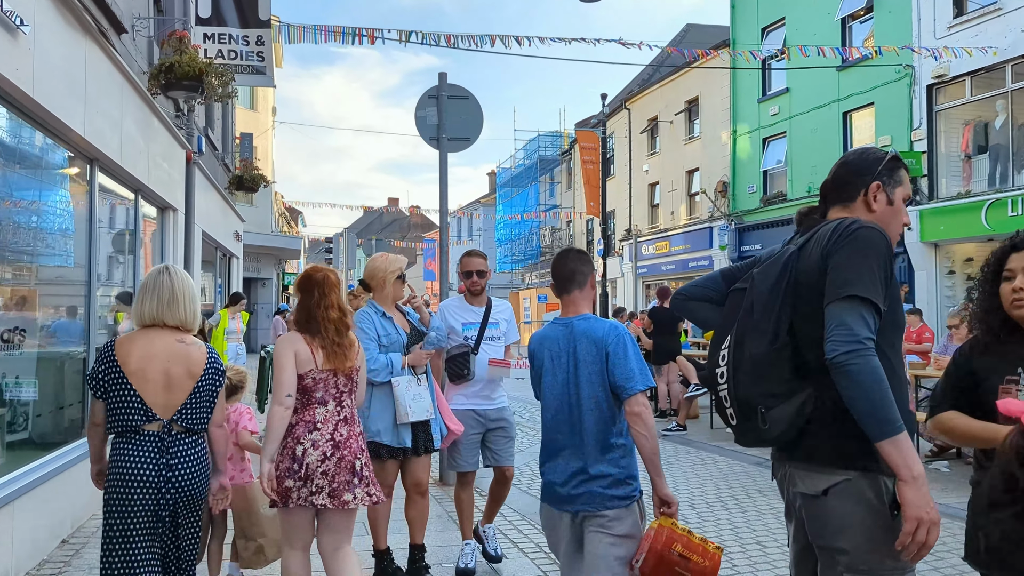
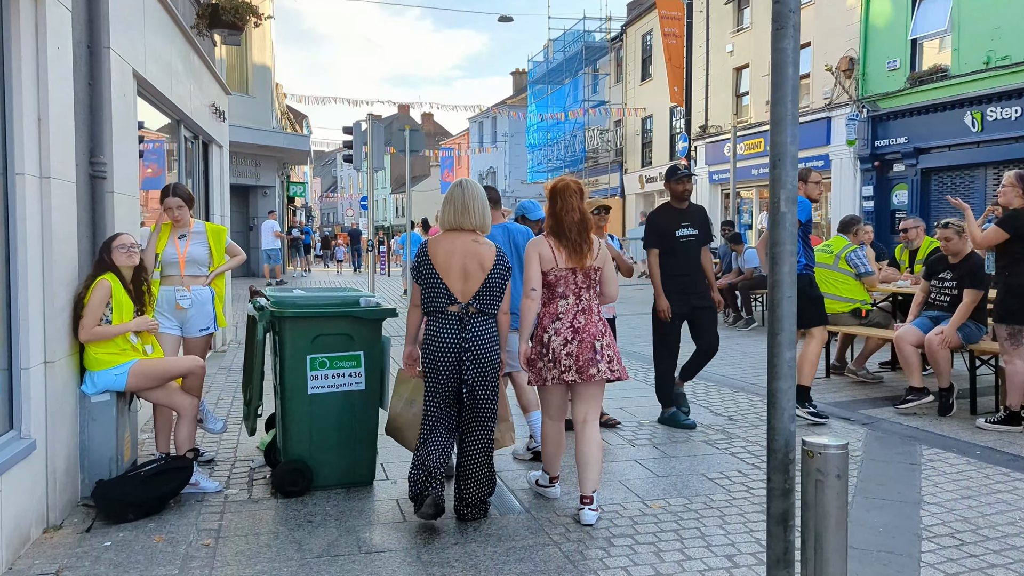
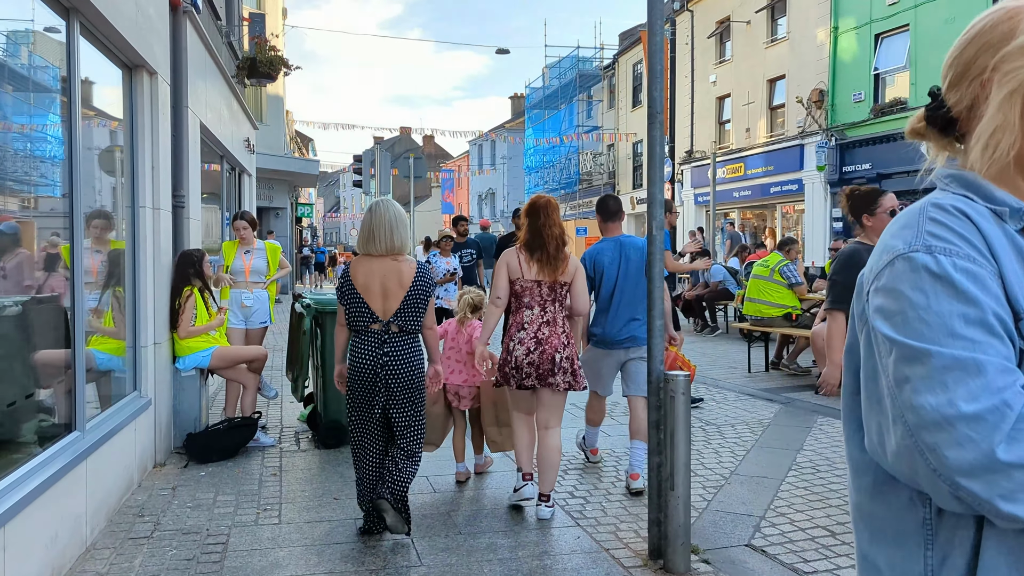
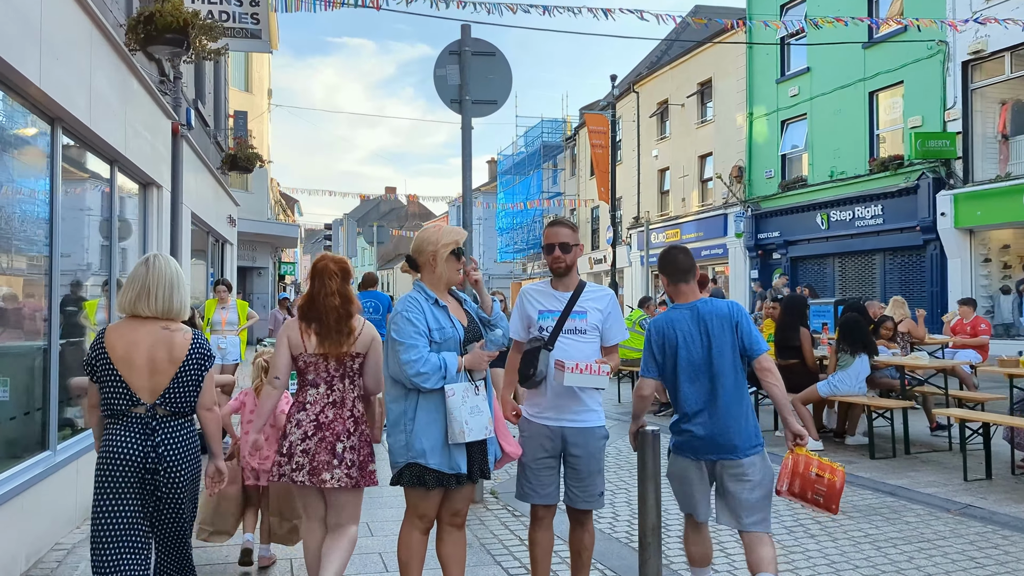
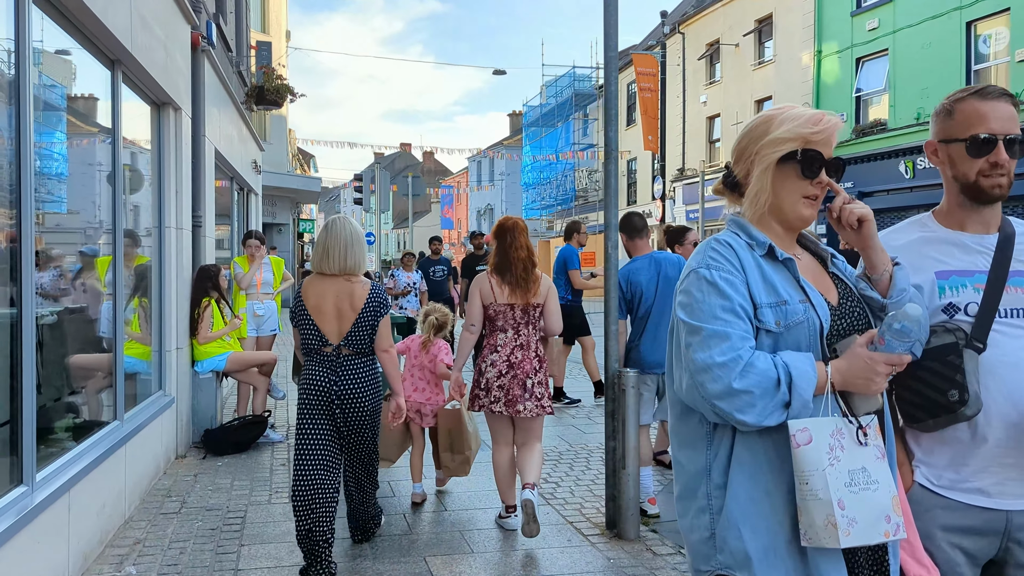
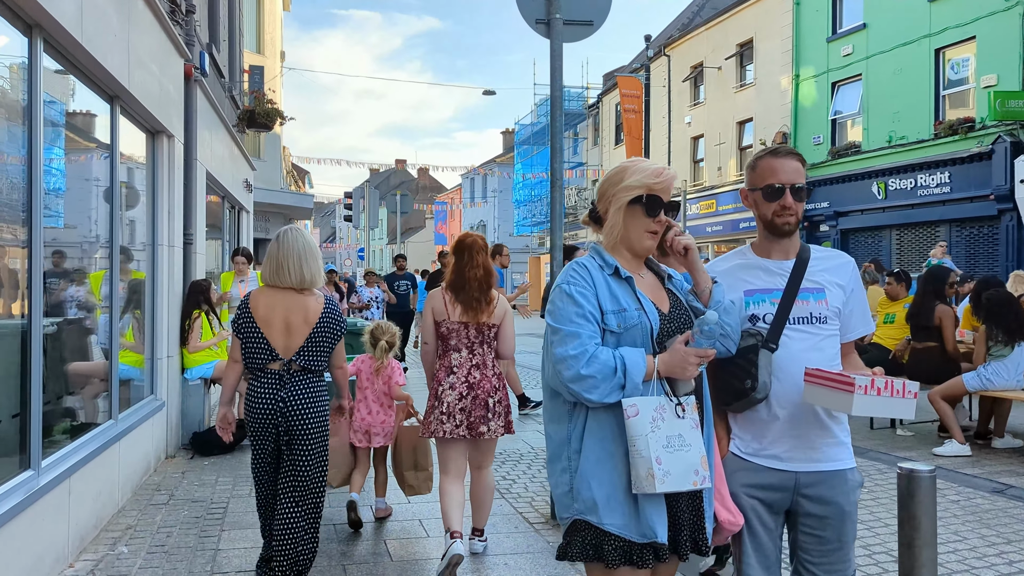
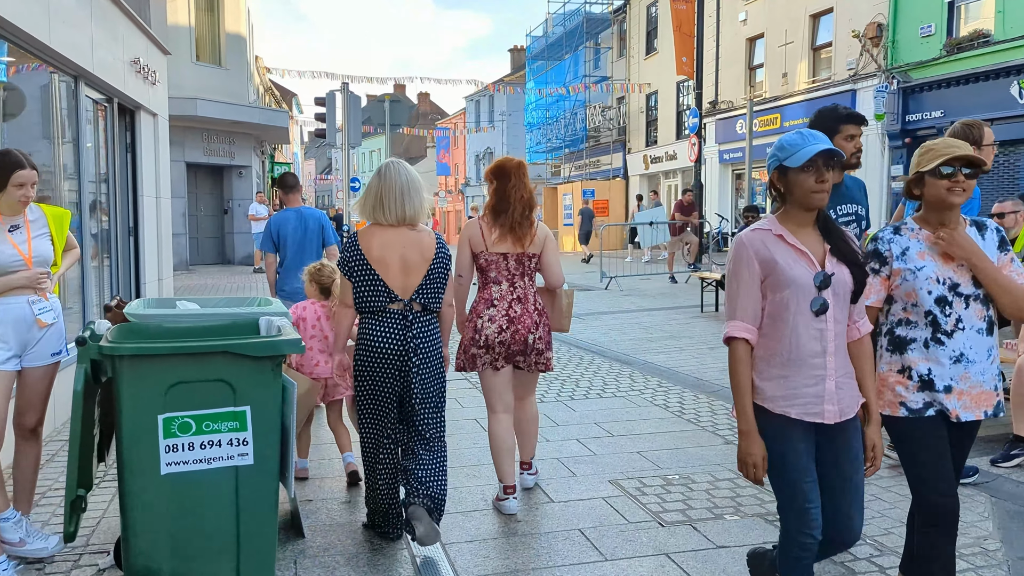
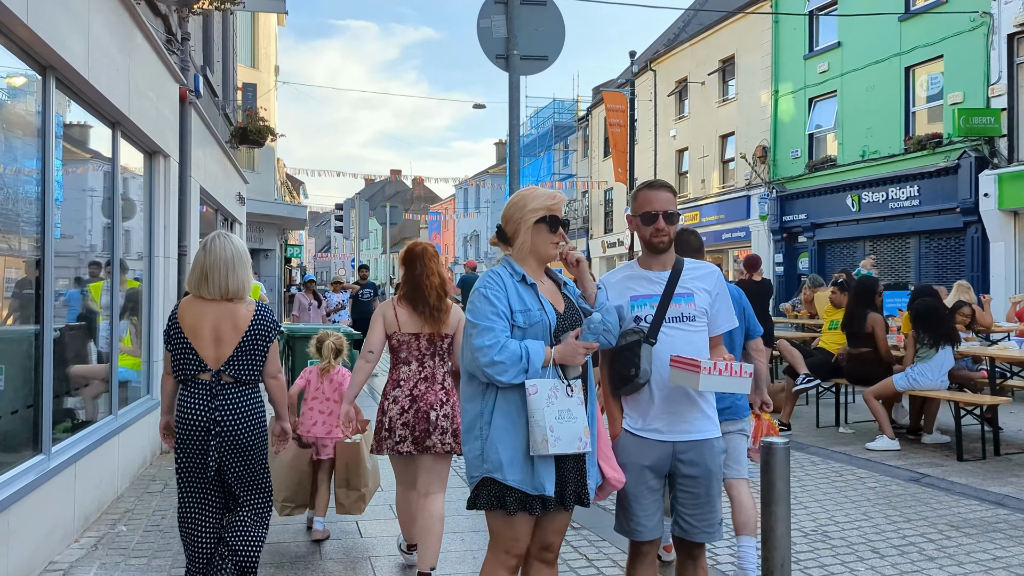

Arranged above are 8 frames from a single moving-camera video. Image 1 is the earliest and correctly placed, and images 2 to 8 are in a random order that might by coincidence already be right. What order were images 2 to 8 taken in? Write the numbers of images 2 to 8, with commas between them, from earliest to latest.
4, 8, 6, 5, 3, 2, 7
